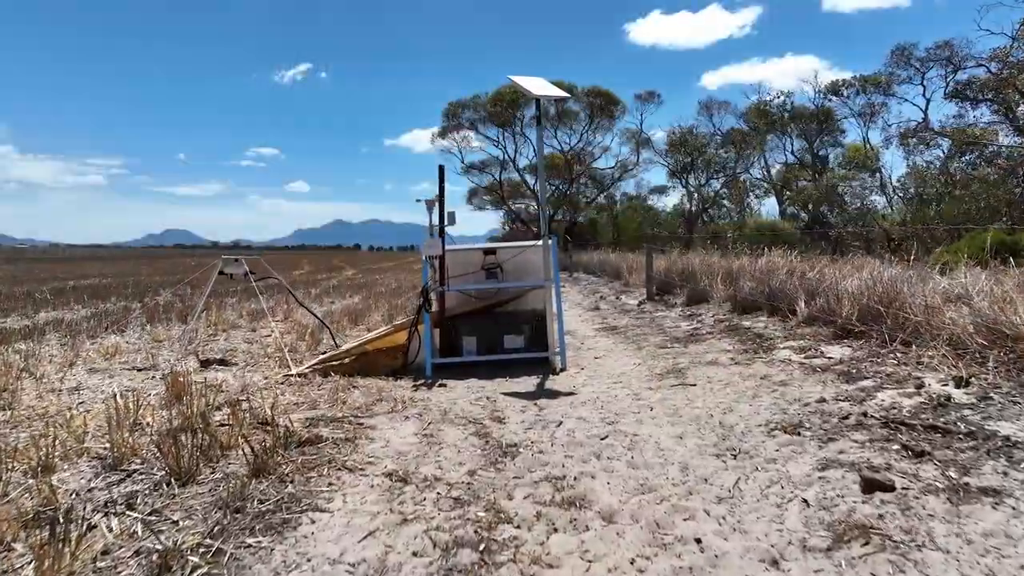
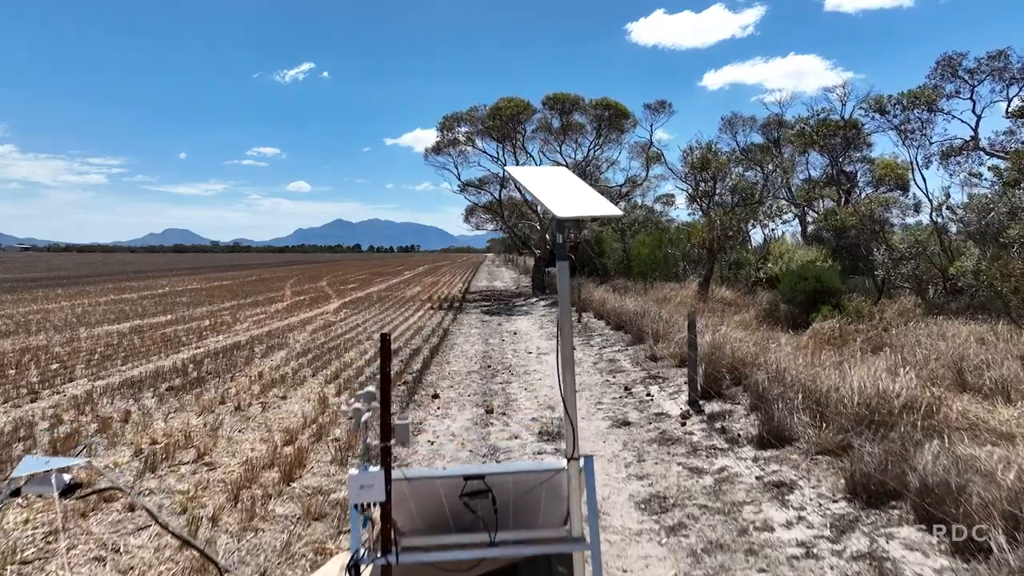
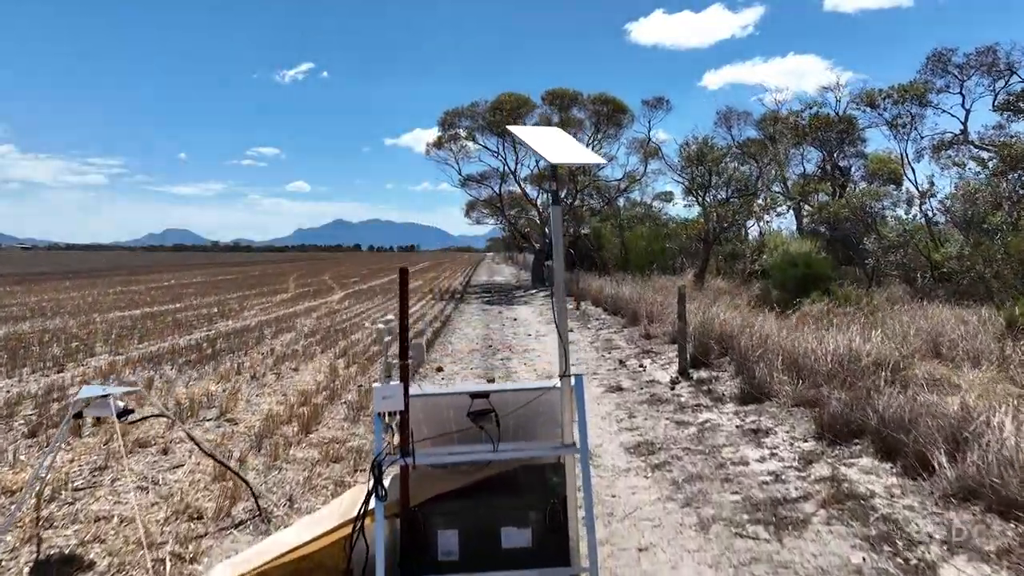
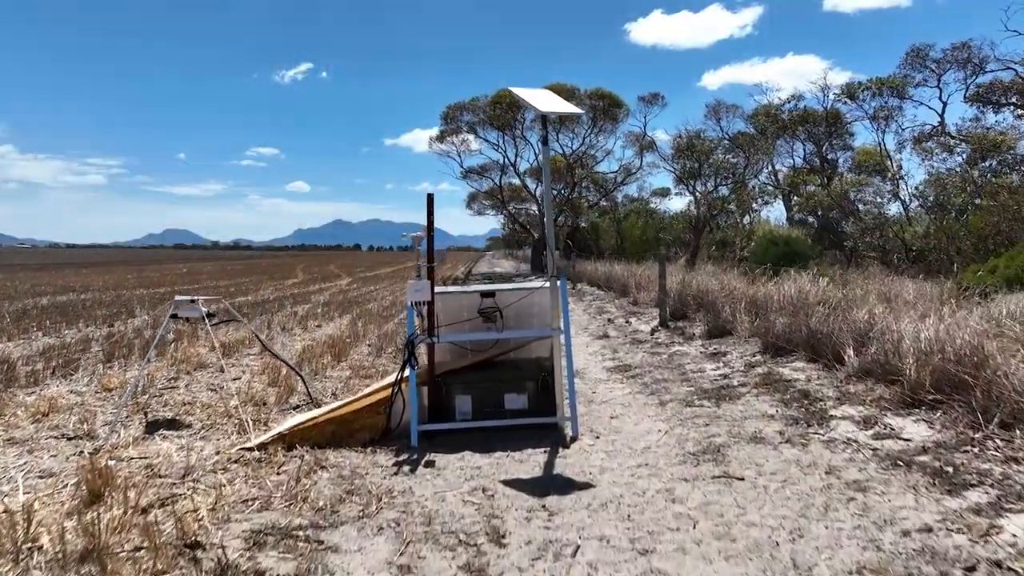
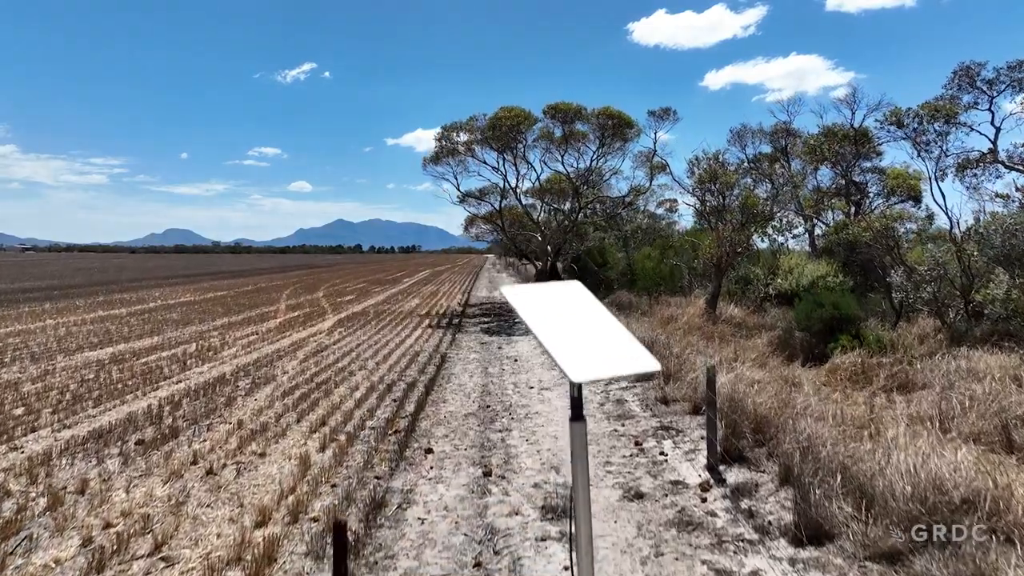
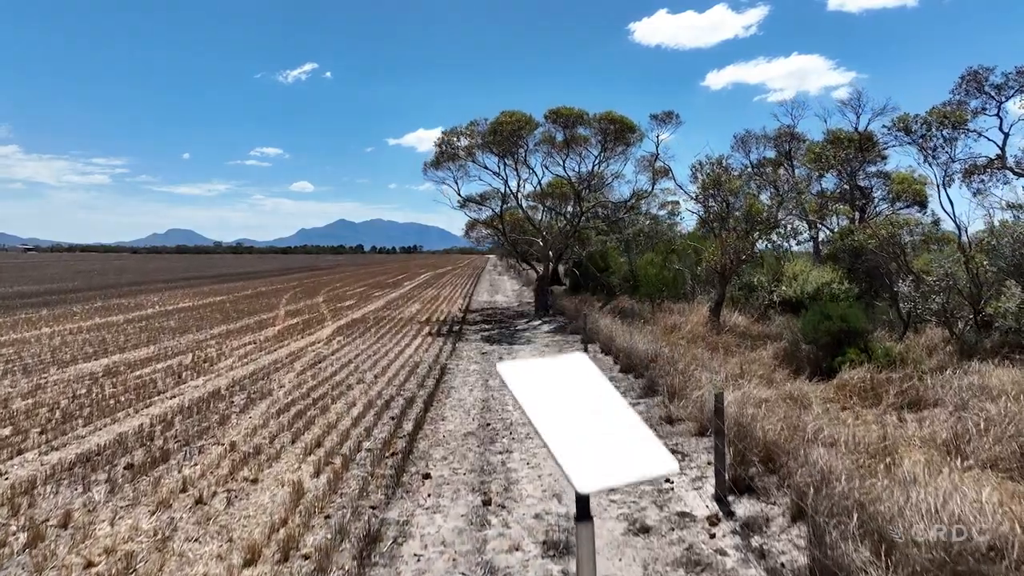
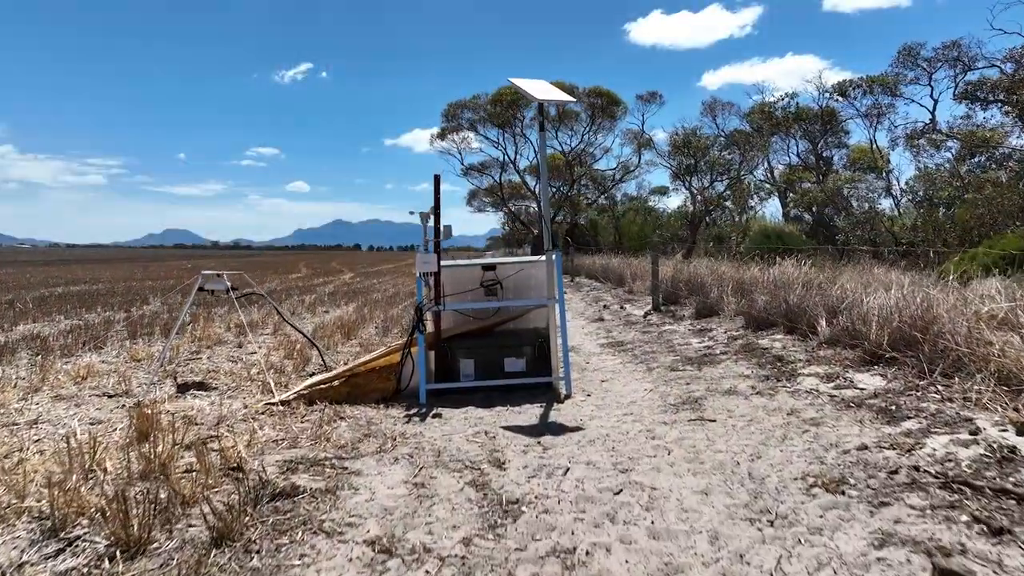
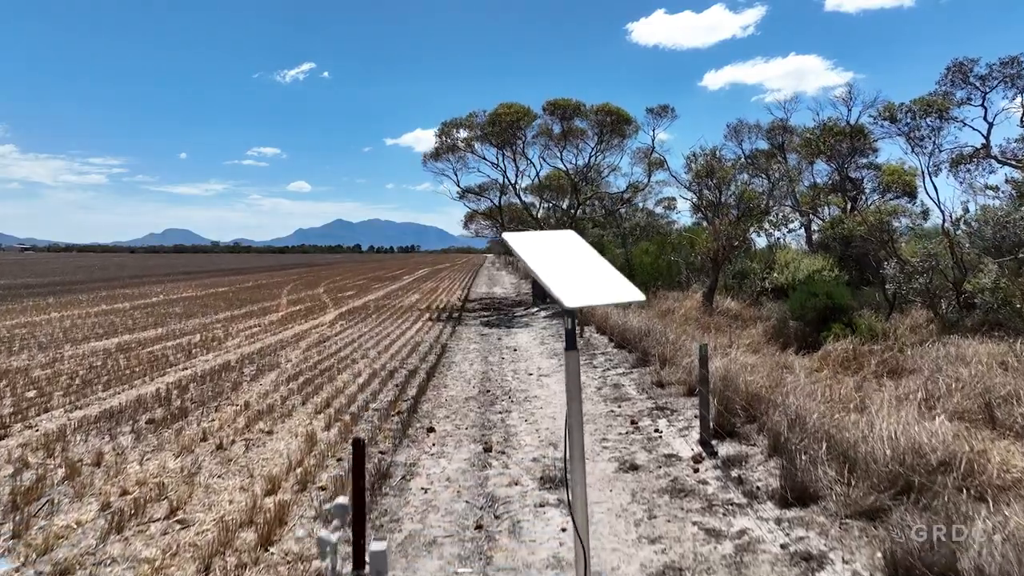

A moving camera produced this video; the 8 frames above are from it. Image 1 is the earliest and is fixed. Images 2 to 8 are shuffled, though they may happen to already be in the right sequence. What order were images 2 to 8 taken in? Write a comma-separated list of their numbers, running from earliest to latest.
7, 4, 3, 2, 8, 5, 6
